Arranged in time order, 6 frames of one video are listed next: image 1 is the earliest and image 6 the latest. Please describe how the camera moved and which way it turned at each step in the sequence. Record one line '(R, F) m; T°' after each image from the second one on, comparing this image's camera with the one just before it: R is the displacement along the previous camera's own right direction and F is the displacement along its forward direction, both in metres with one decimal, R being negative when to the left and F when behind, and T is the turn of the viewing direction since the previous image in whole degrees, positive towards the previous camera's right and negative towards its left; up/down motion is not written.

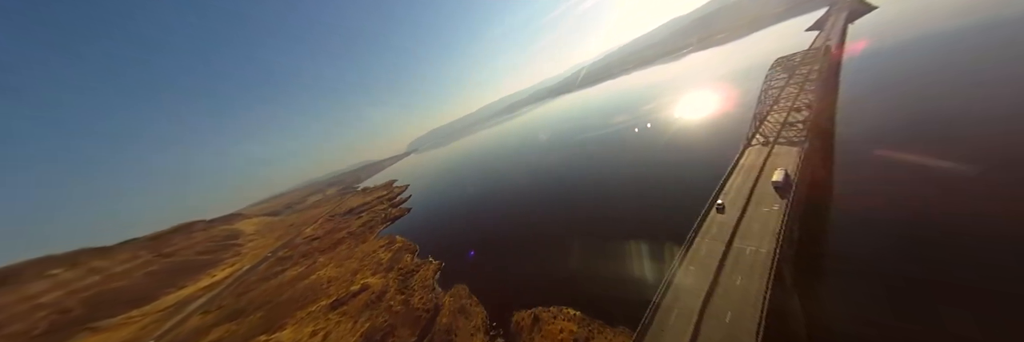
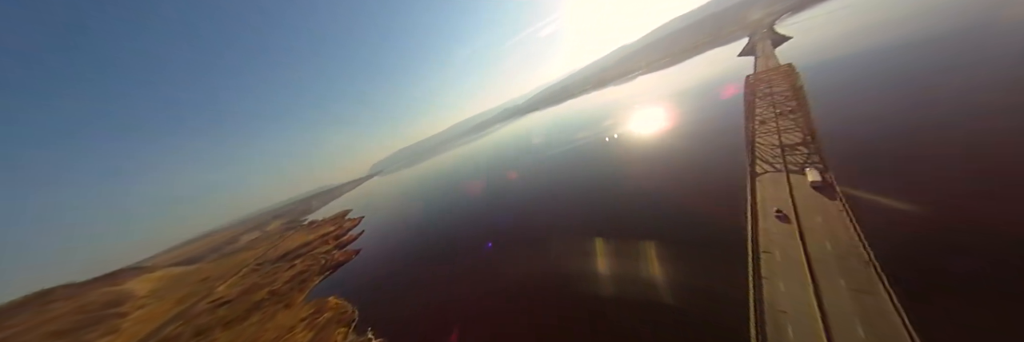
(+0.7, +3.2) m; +8°
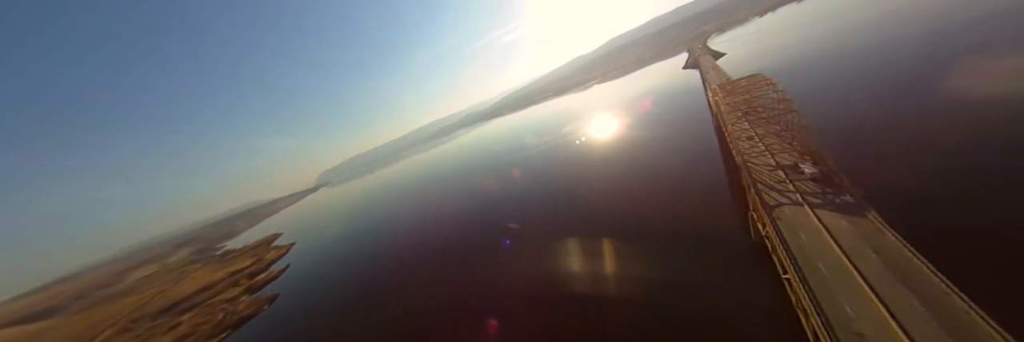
(+0.8, +3.0) m; +9°
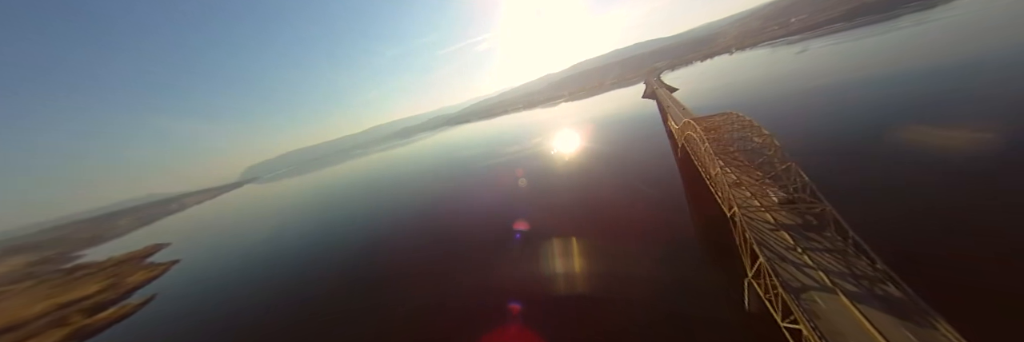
(+0.4, +2.3) m; +9°
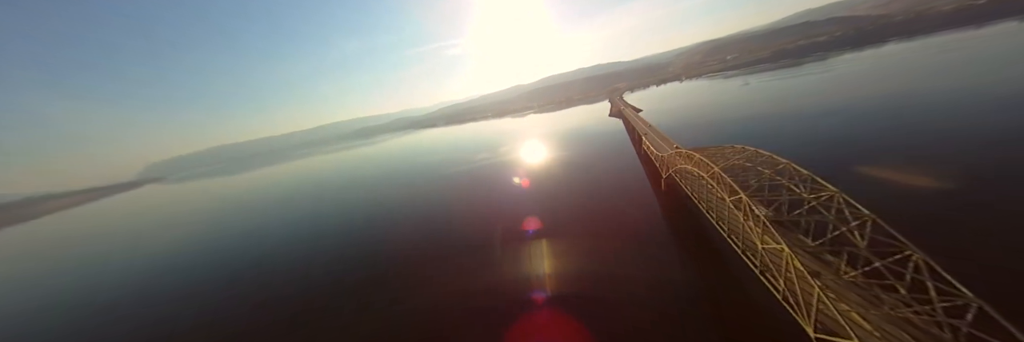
(-0.2, +2.4) m; +9°
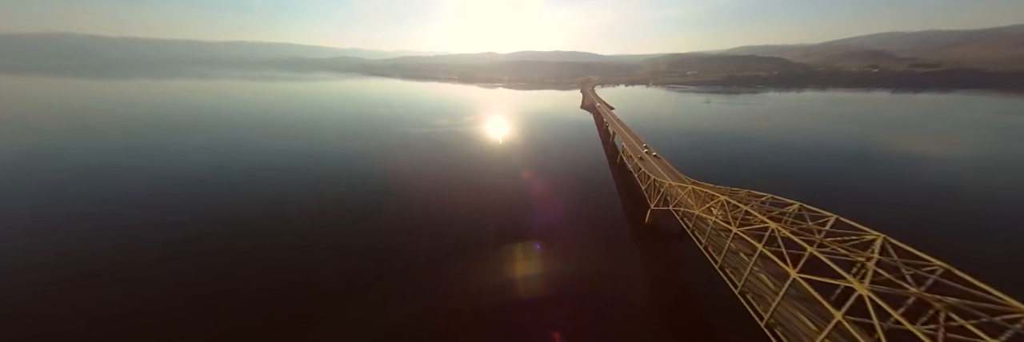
(-0.6, +2.3) m; +12°
